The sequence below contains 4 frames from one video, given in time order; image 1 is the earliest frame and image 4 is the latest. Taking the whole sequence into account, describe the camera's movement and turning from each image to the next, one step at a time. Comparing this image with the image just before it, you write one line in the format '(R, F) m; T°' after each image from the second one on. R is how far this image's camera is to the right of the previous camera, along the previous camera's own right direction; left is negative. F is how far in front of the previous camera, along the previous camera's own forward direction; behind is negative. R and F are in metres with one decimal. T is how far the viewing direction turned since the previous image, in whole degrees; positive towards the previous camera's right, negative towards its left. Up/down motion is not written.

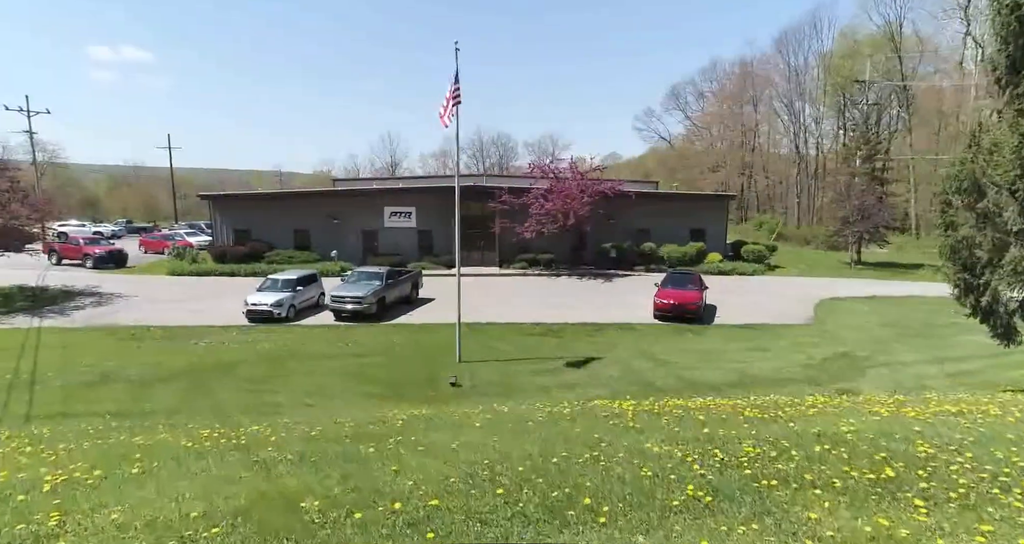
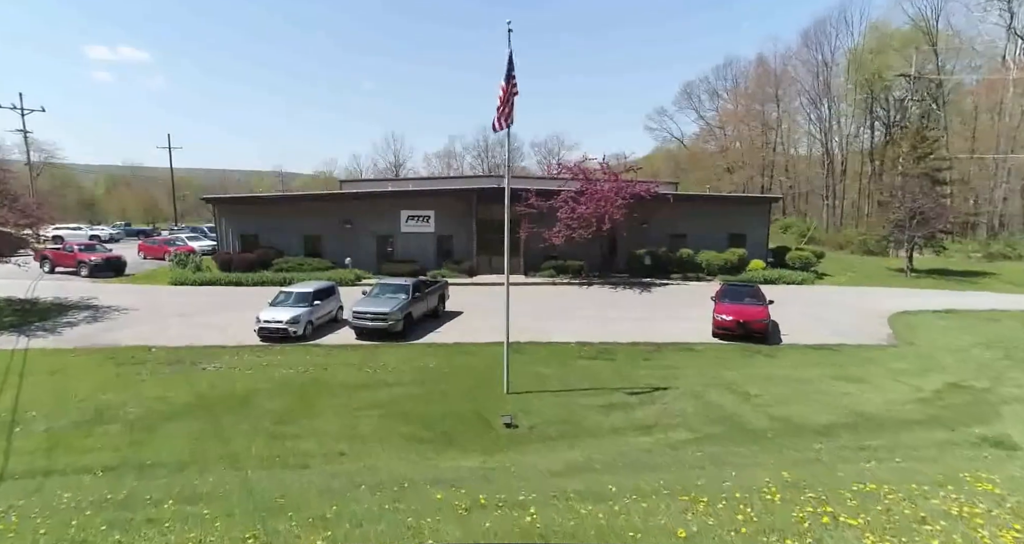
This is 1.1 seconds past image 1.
(-1.3, +2.1) m; 0°
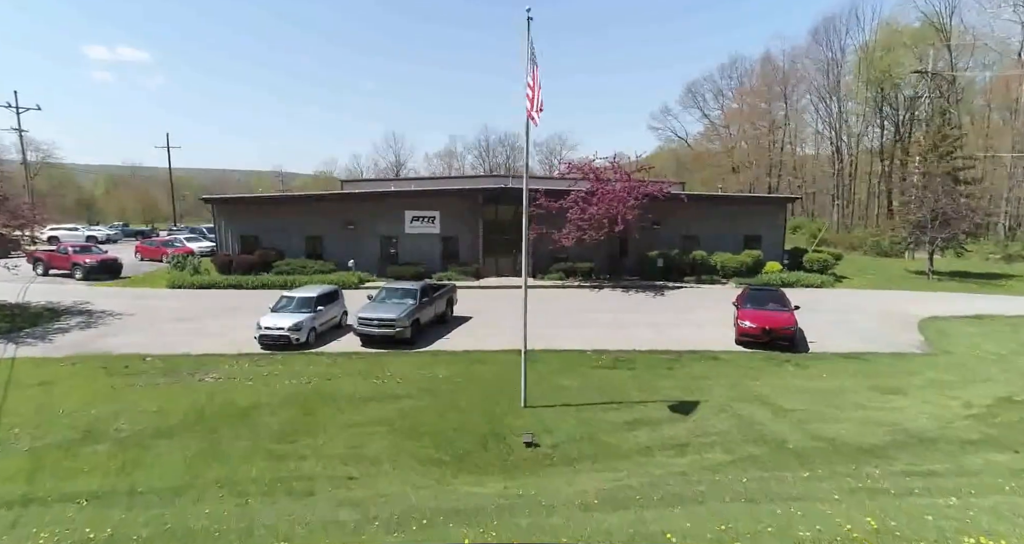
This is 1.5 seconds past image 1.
(-0.4, +0.9) m; 0°
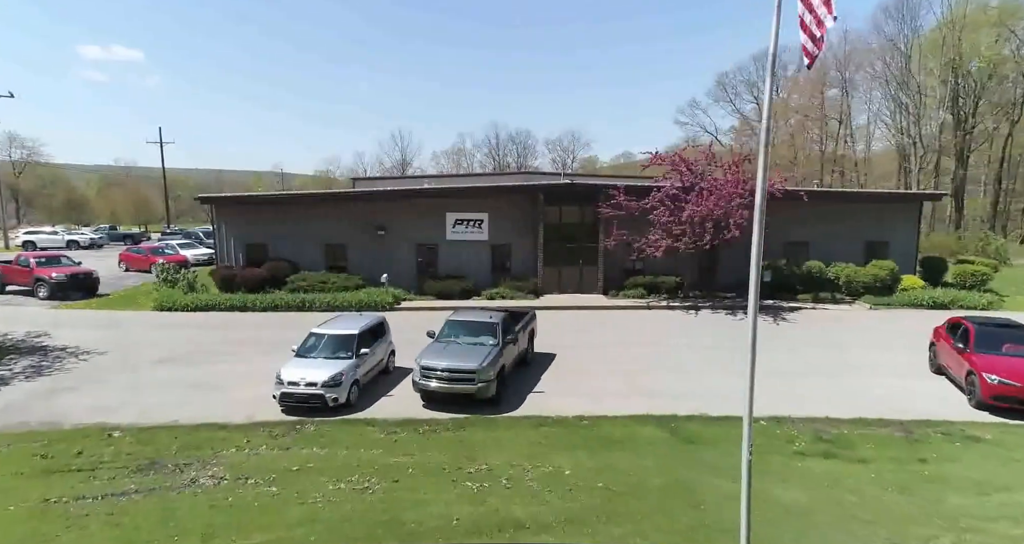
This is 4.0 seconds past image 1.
(-2.8, +5.4) m; 0°
